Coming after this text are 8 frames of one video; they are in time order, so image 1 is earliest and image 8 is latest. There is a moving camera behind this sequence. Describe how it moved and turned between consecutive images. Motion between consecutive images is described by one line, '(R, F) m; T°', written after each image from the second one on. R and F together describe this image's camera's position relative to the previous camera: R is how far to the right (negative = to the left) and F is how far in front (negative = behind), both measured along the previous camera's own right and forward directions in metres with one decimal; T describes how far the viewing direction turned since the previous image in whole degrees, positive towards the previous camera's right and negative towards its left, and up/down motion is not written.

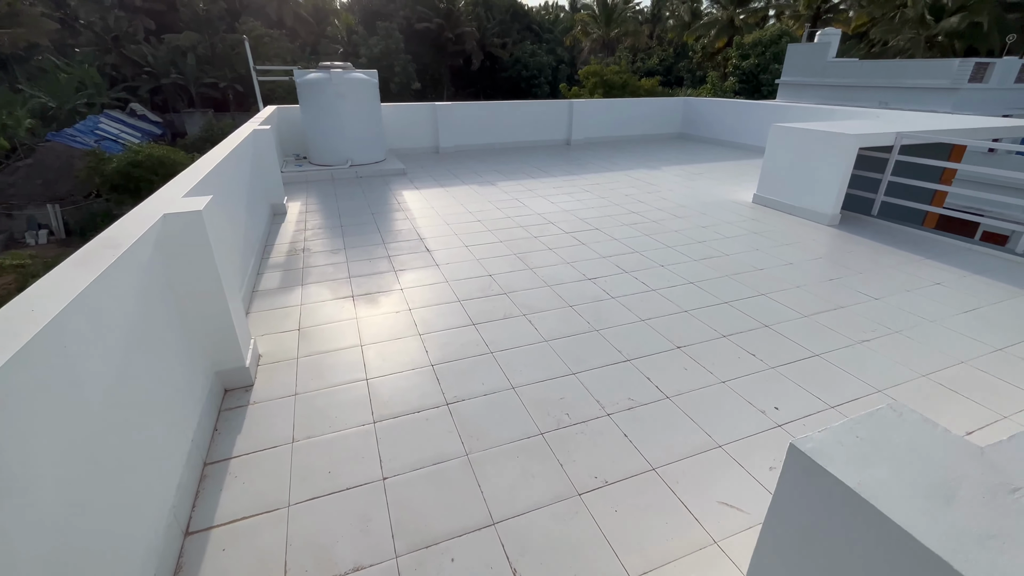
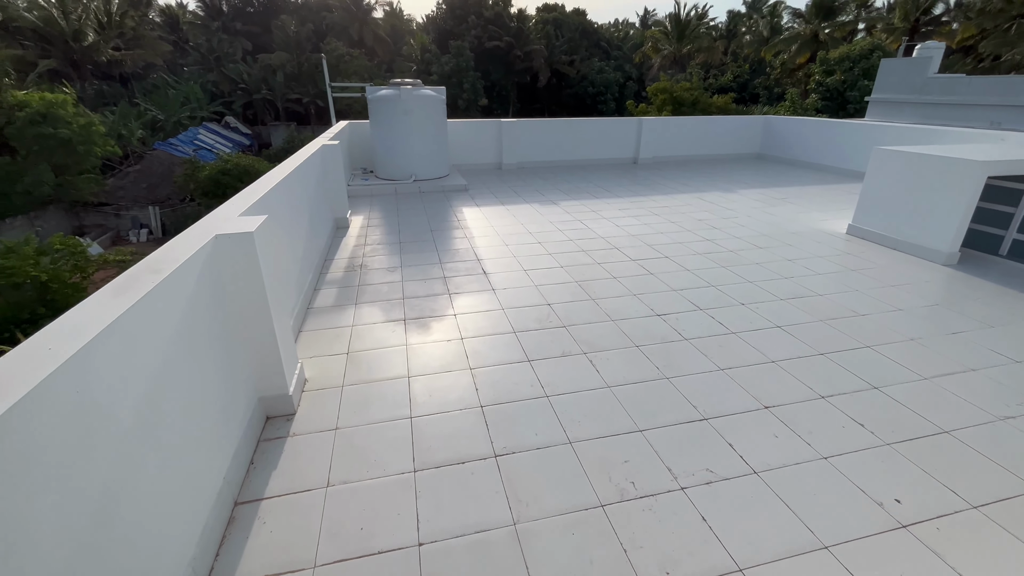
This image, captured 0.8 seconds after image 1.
(0.0, +0.2) m; -7°
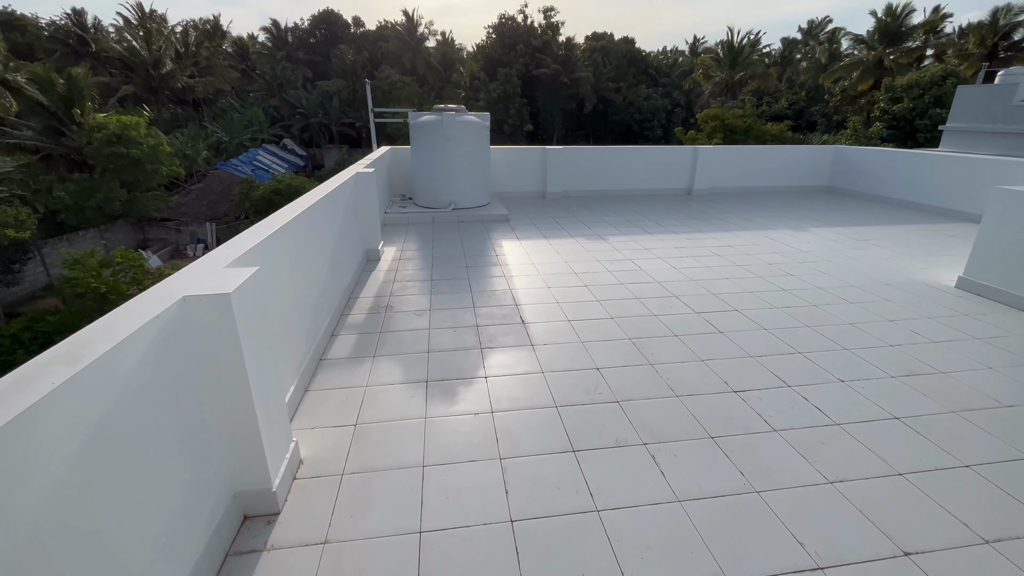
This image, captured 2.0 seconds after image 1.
(0.0, +0.5) m; -5°
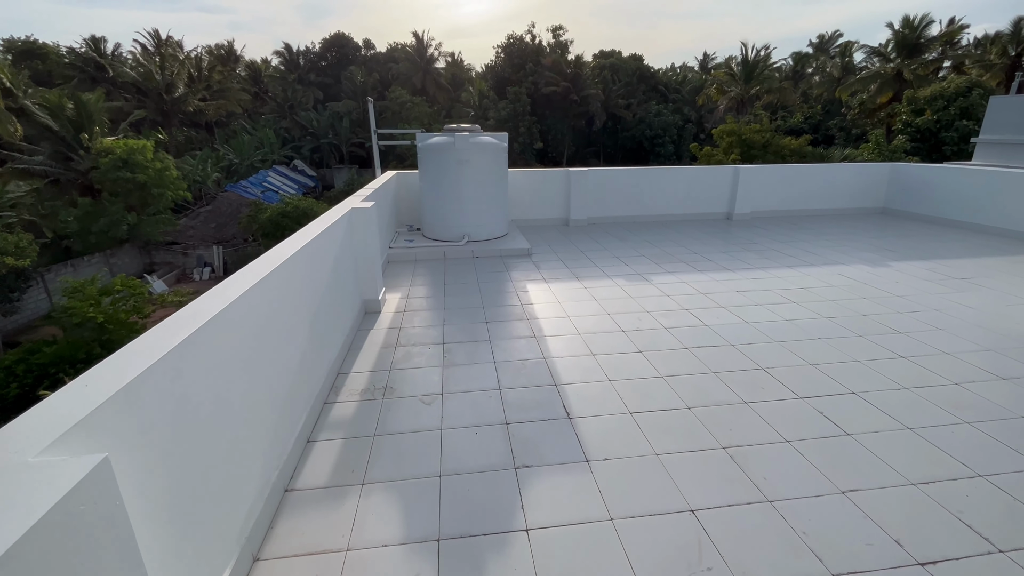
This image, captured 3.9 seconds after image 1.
(-0.2, +0.8) m; -1°
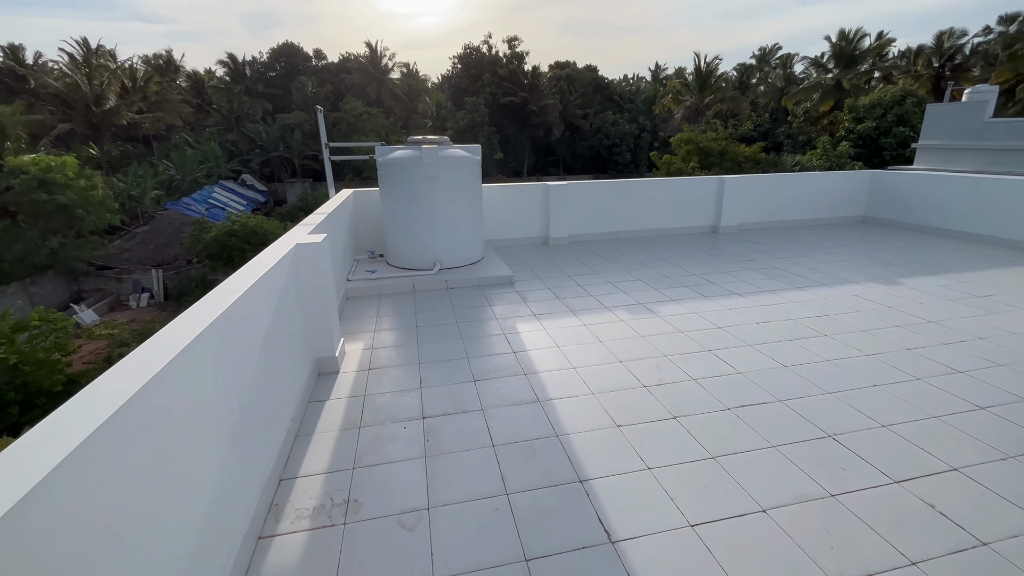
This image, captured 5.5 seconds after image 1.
(-0.2, +0.7) m; +5°
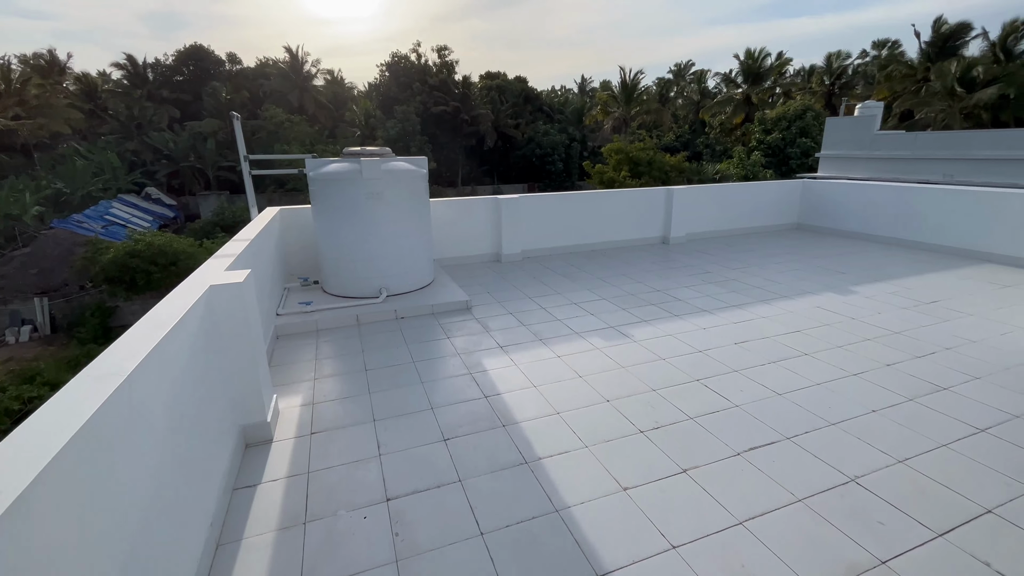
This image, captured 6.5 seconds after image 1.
(-0.2, +0.4) m; +8°
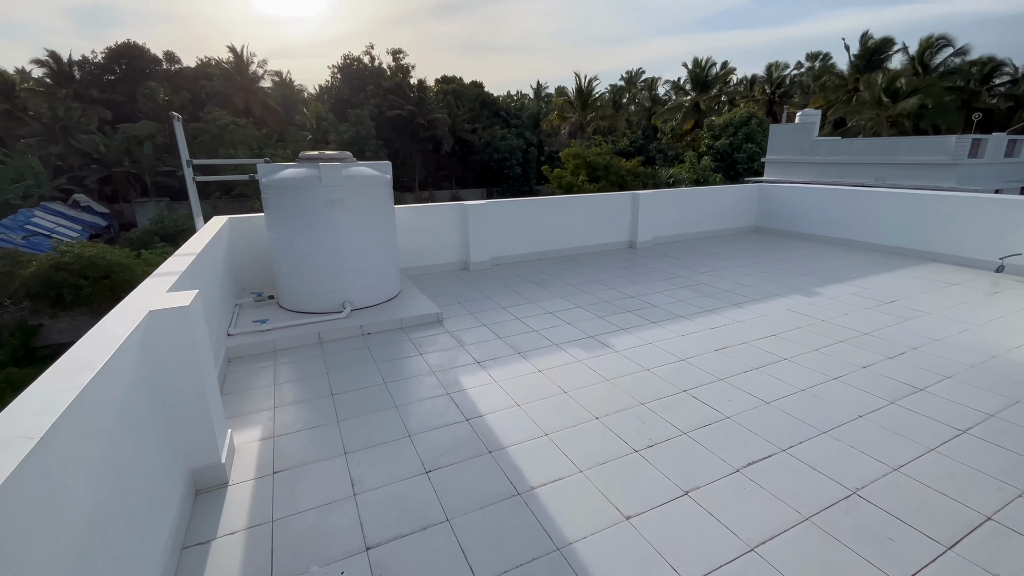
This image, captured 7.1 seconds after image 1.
(-0.1, +0.2) m; +5°
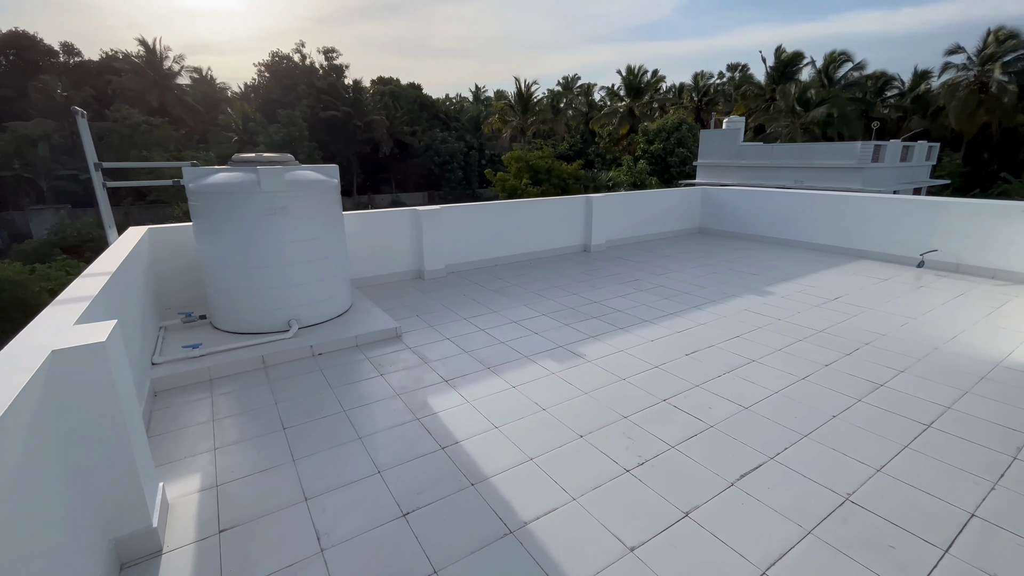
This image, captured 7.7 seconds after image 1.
(-0.2, +0.2) m; +7°
